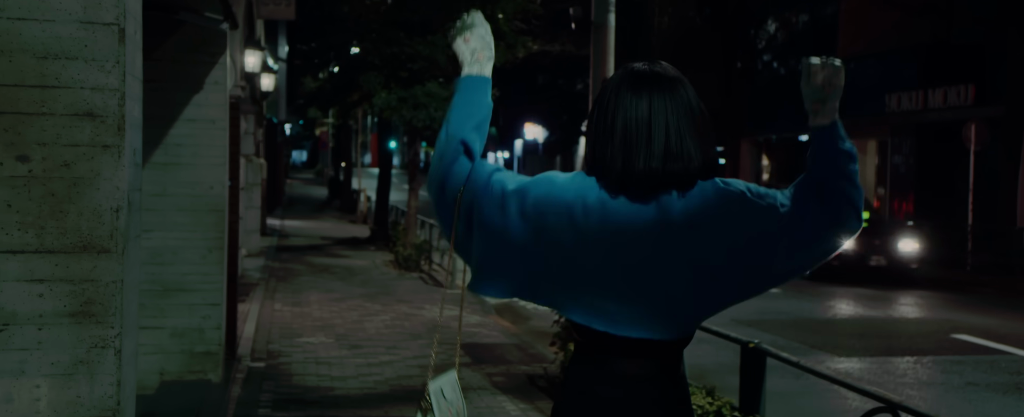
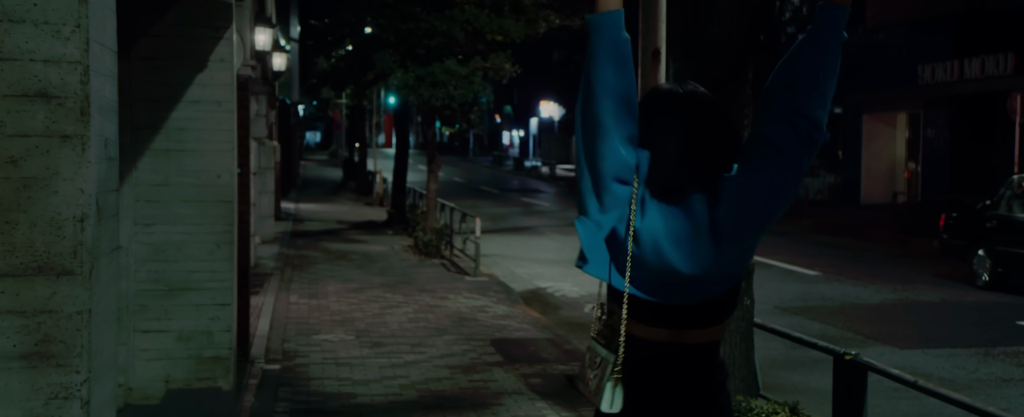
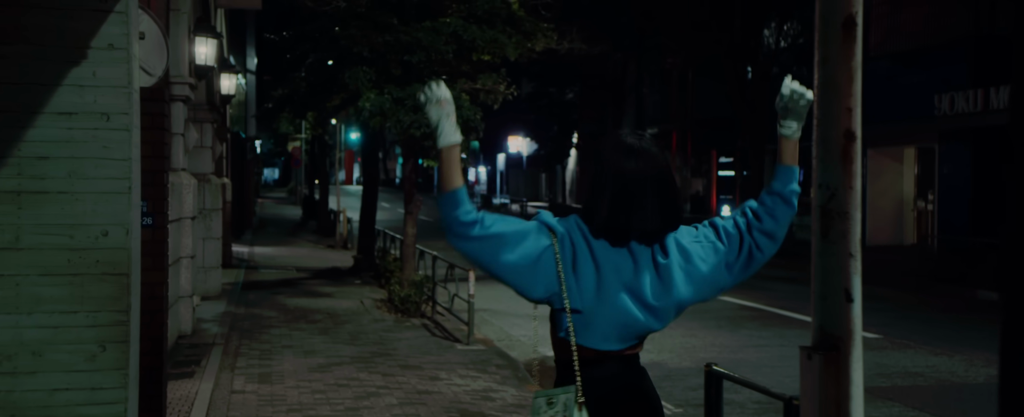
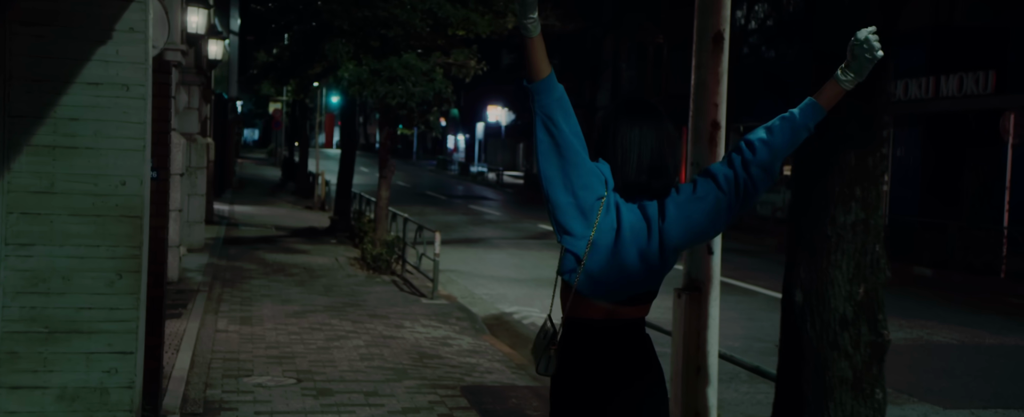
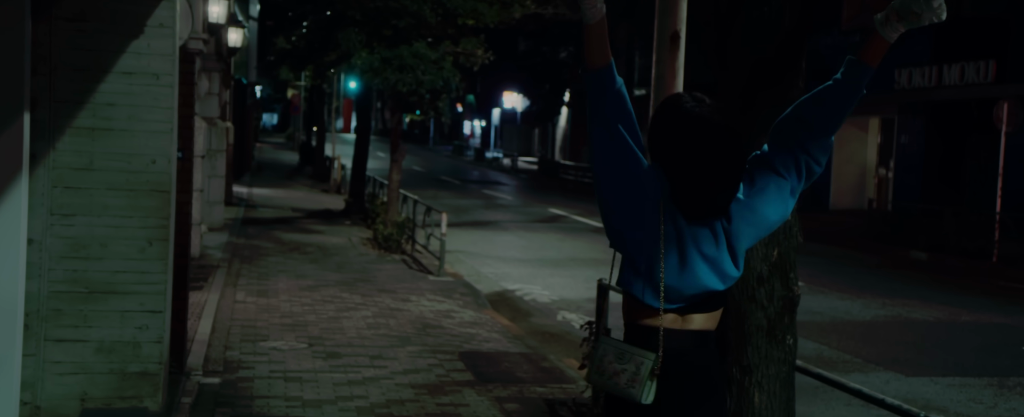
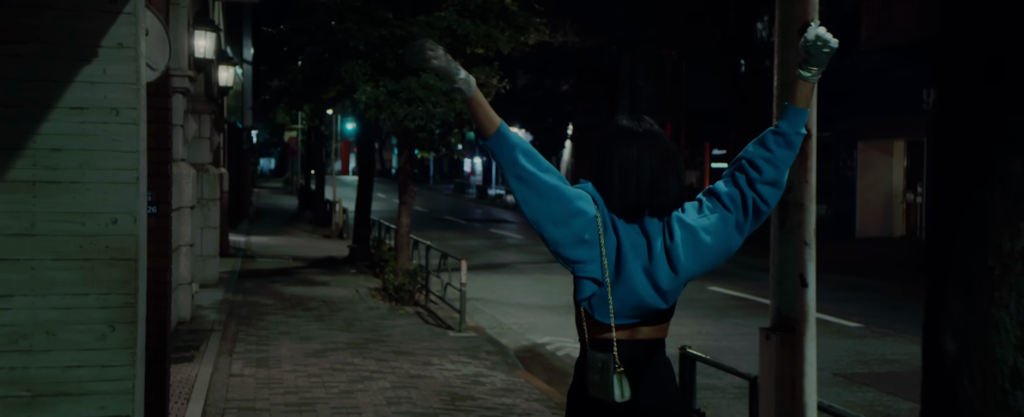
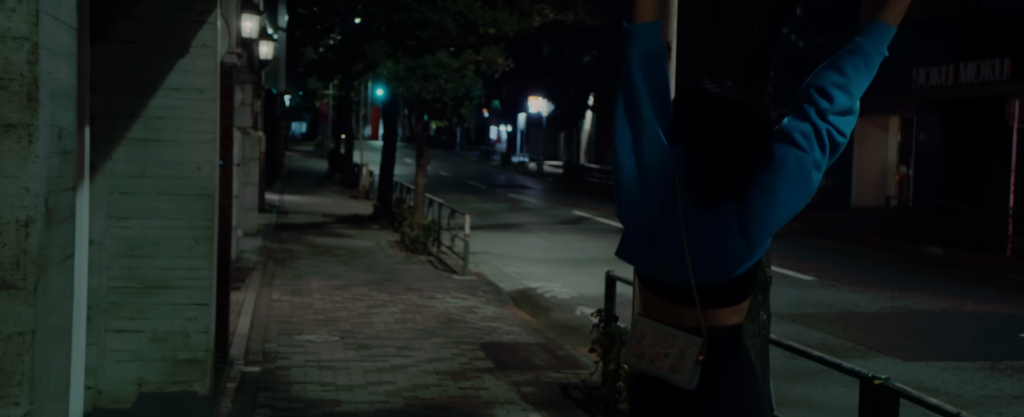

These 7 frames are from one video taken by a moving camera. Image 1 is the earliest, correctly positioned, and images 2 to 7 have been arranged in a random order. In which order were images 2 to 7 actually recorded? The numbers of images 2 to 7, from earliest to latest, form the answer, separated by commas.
2, 7, 5, 4, 6, 3
